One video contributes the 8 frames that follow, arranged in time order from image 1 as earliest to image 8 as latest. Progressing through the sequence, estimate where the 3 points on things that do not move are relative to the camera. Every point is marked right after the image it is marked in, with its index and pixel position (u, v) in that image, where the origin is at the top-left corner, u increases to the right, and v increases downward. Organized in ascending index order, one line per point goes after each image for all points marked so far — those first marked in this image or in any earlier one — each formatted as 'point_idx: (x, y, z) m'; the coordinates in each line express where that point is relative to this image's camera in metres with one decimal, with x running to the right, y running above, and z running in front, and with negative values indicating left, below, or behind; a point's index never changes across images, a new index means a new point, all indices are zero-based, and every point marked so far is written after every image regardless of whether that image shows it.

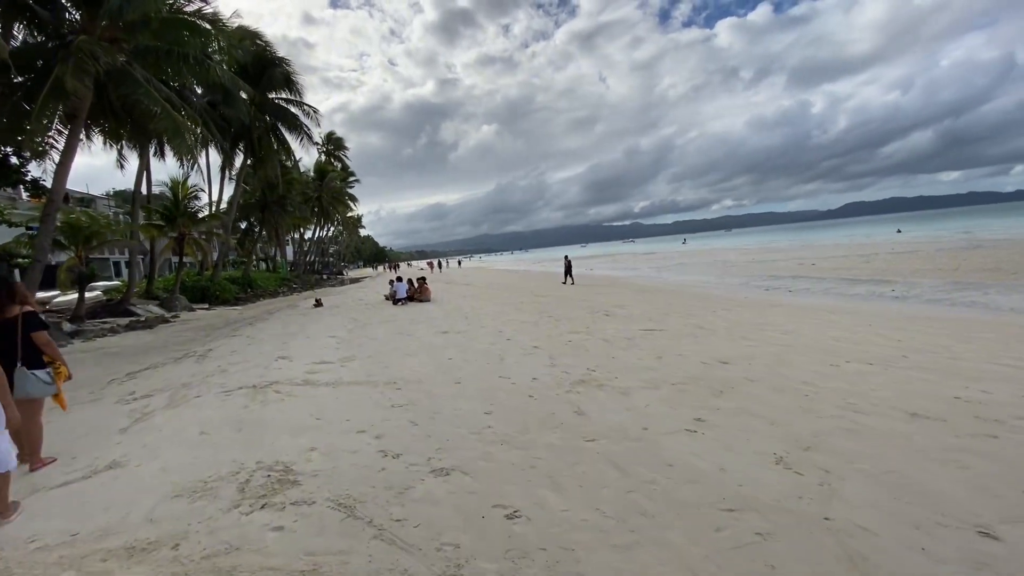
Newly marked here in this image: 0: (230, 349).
0: (-5.6, -1.2, +9.6) m
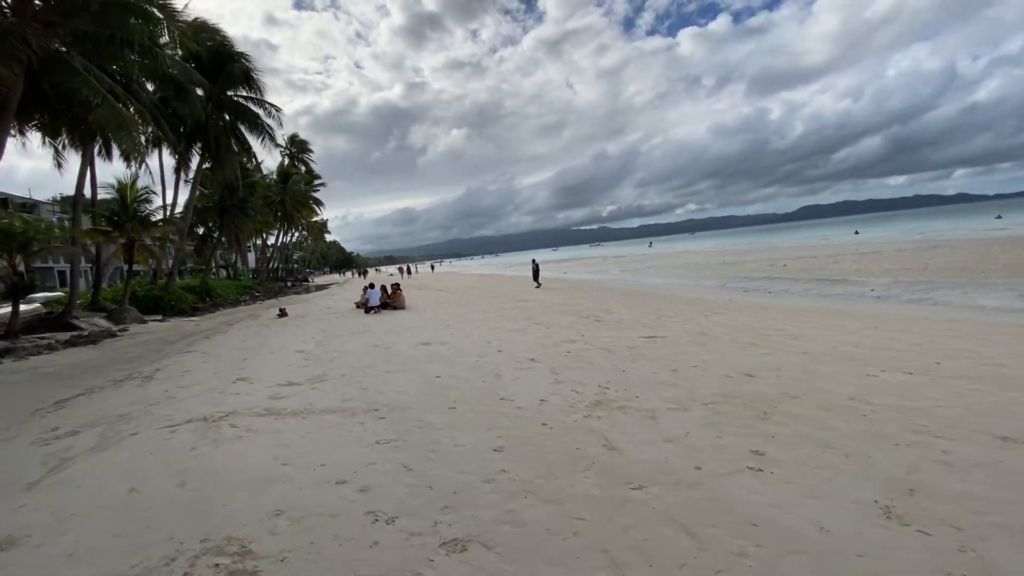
0: (-5.8, -1.4, +8.4) m
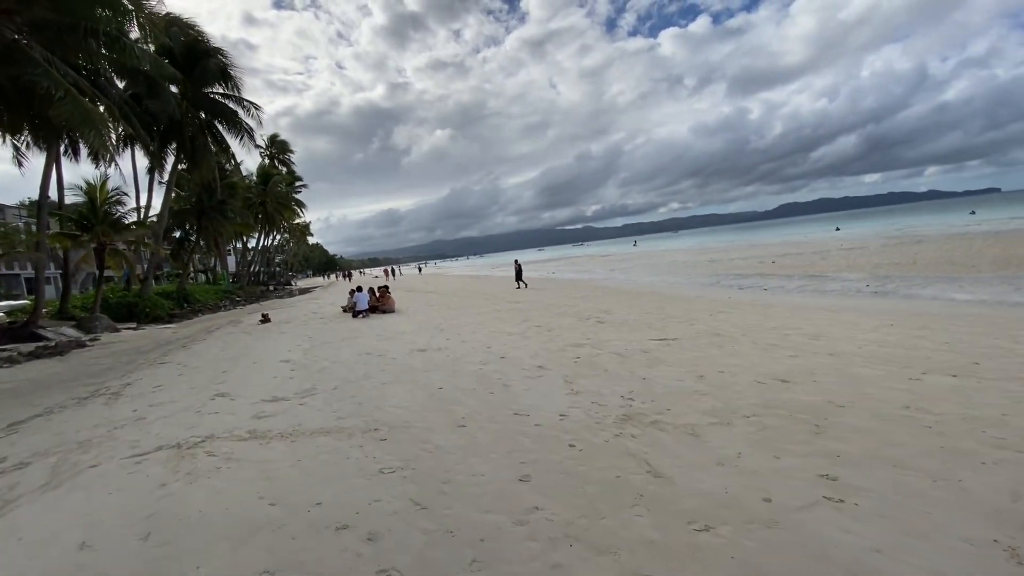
0: (-5.7, -1.5, +7.7) m
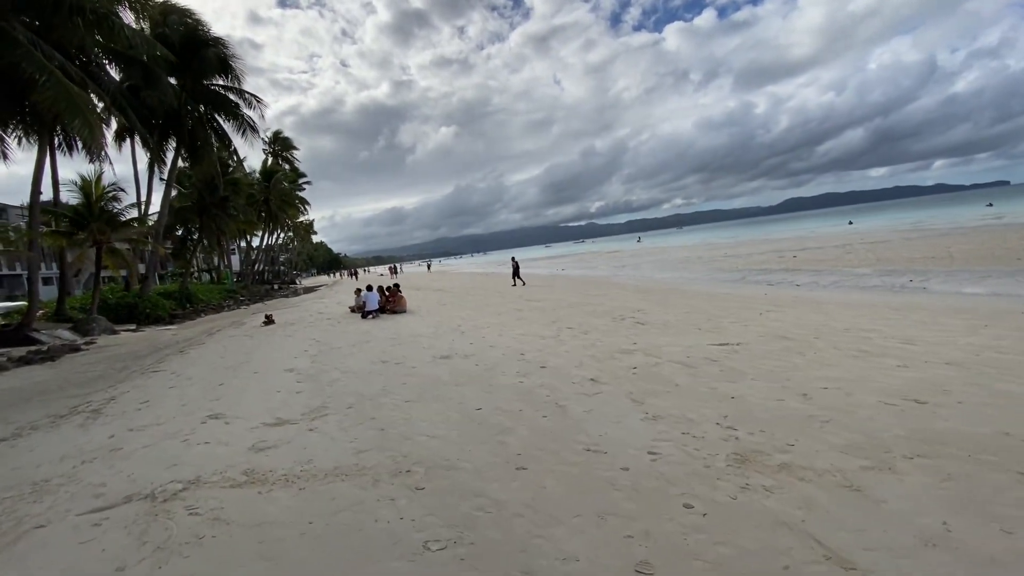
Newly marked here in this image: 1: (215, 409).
0: (-5.2, -1.5, +6.7) m
1: (-3.4, -1.4, +5.5) m
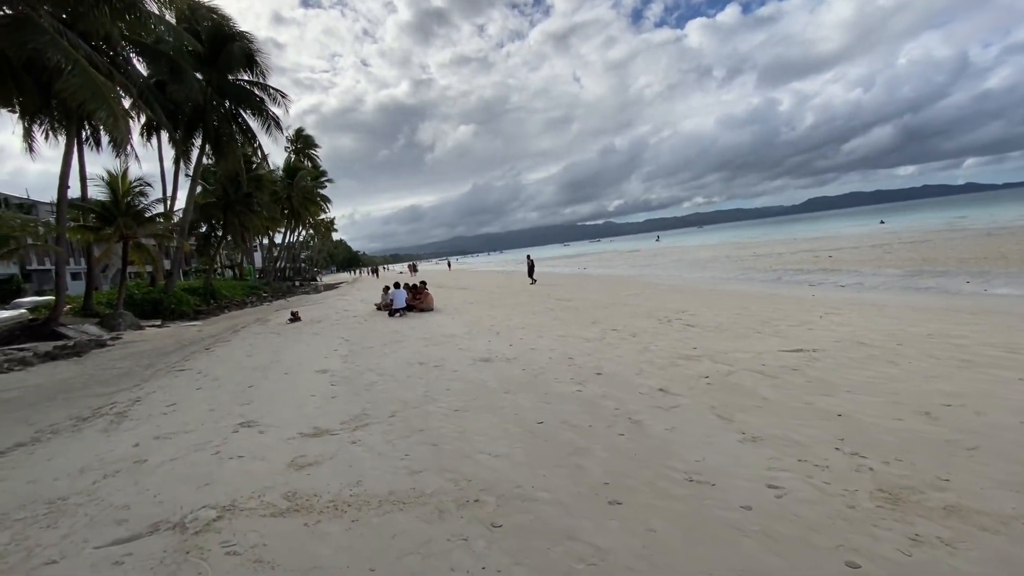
0: (-4.5, -1.5, +6.3) m
1: (-2.8, -1.3, +5.1) m
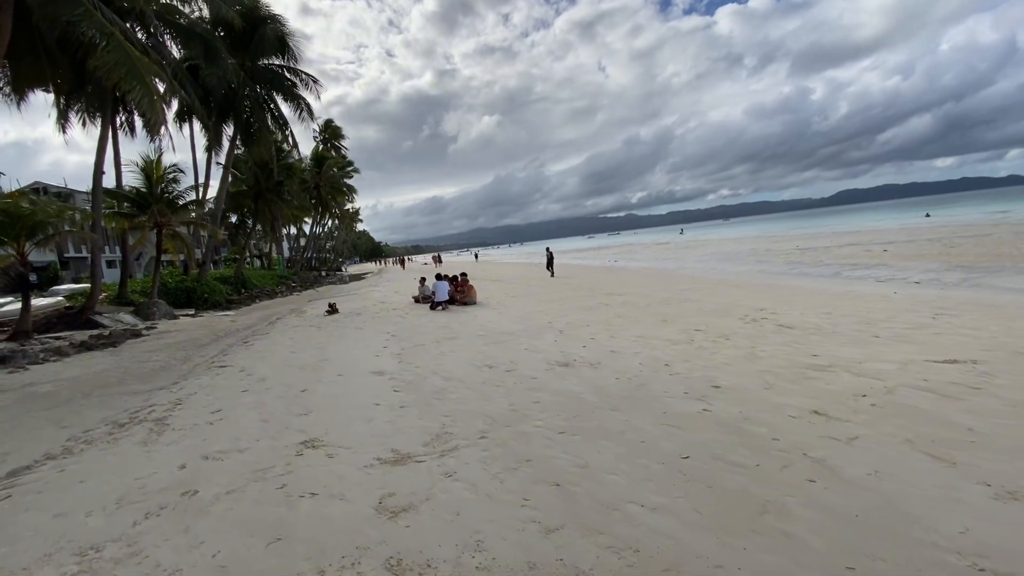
0: (-3.5, -1.3, +5.6) m
1: (-1.8, -1.3, +4.3) m
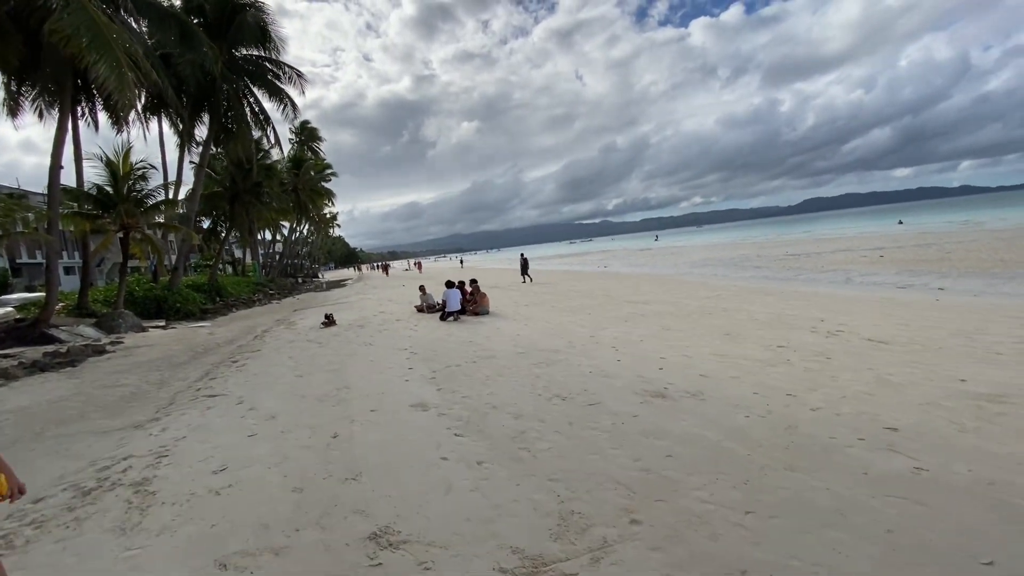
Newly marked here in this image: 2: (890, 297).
0: (-2.6, -1.5, +4.1) m
1: (-0.9, -1.4, +2.9) m
2: (+10.8, -0.3, +13.7) m
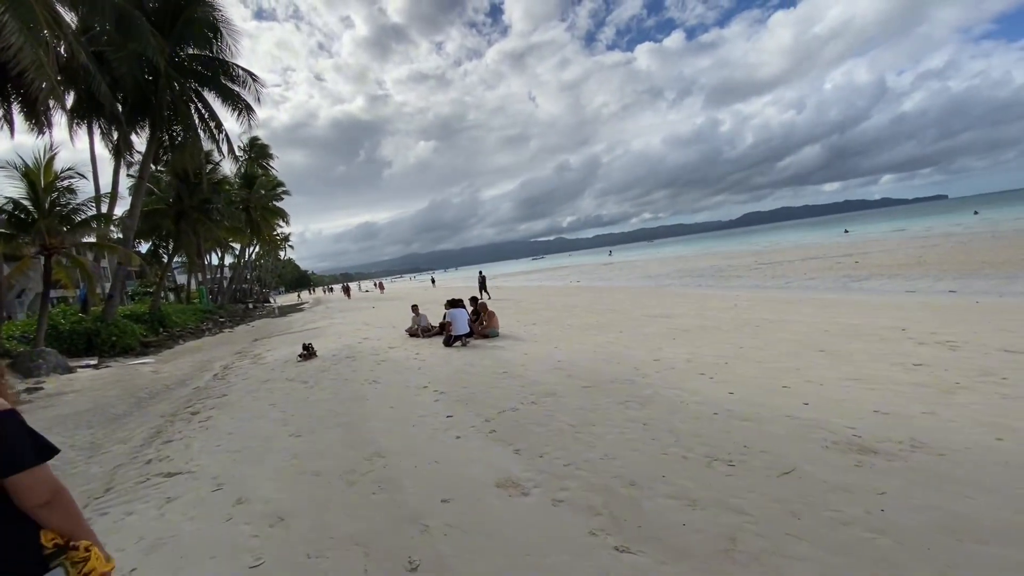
0: (-1.5, -1.6, +2.2) m
1: (+0.3, -1.4, +1.2) m
2: (+11.0, -0.4, +13.0) m
